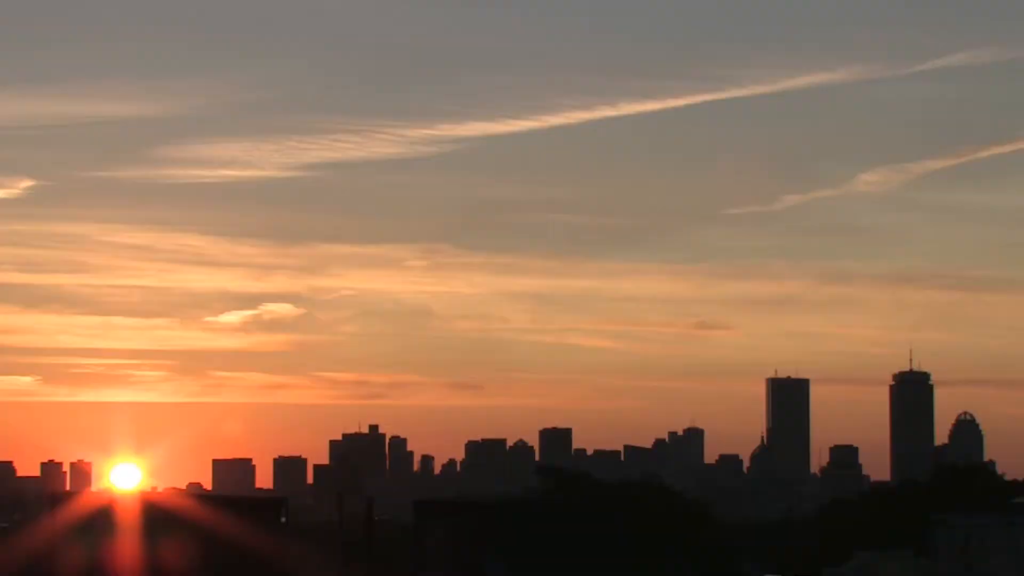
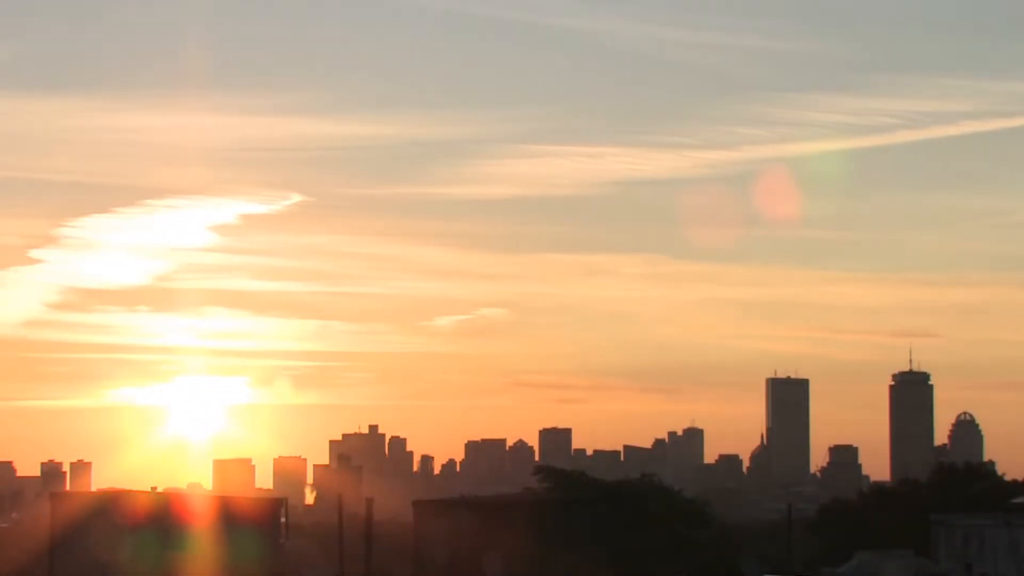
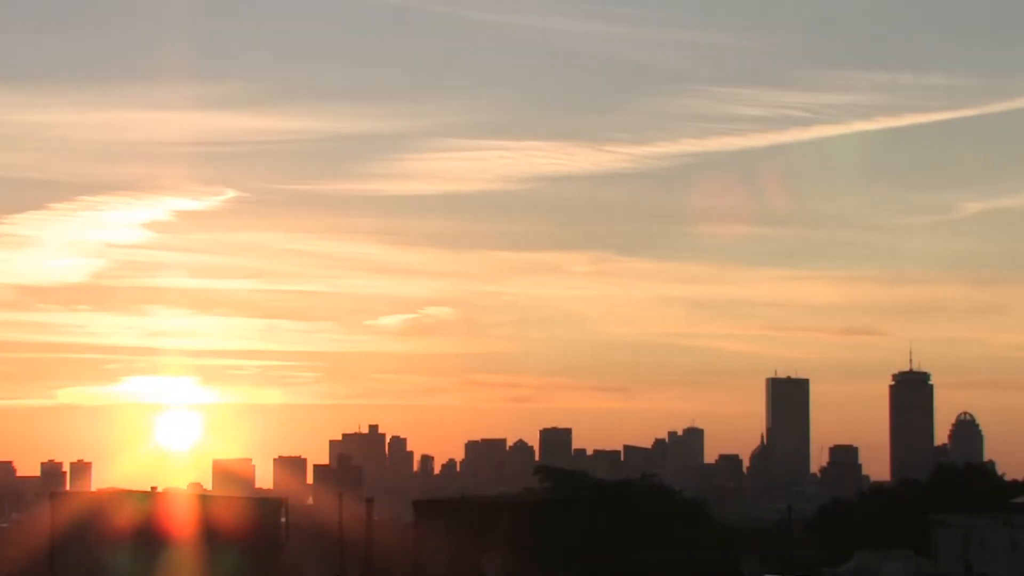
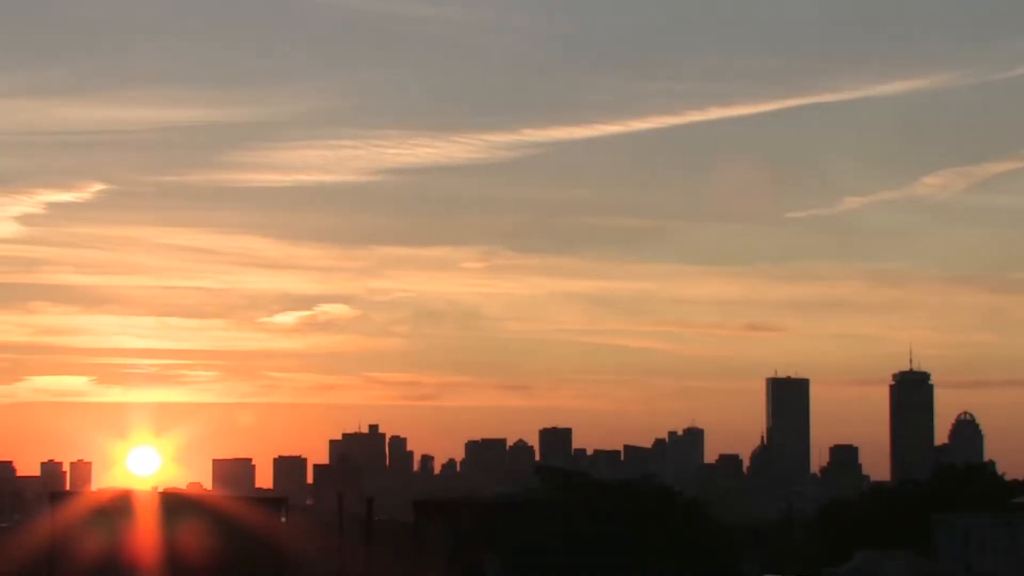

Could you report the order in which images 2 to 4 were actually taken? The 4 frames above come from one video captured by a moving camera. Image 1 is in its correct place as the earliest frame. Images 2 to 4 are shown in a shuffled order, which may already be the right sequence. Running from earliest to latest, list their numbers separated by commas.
4, 3, 2
